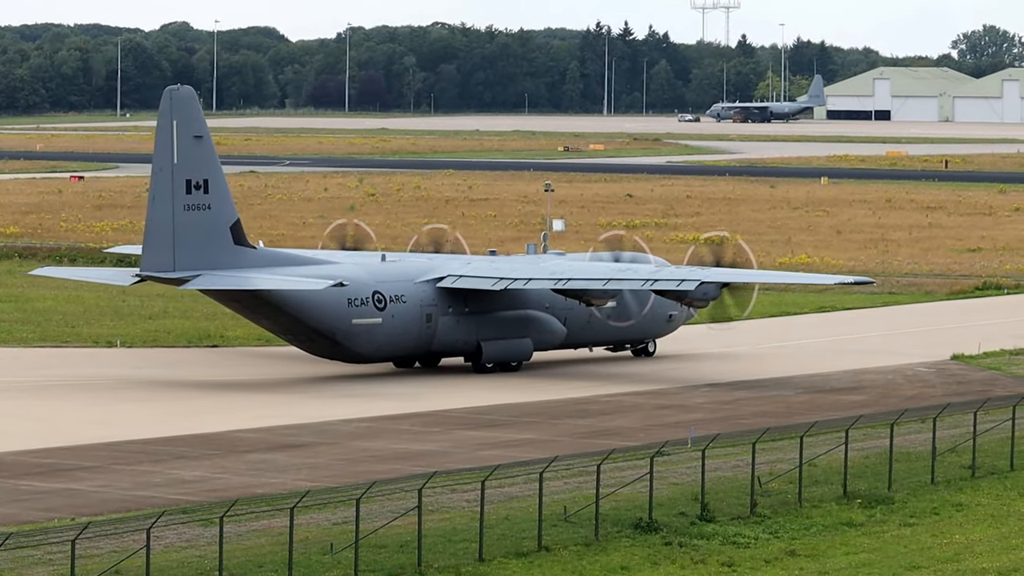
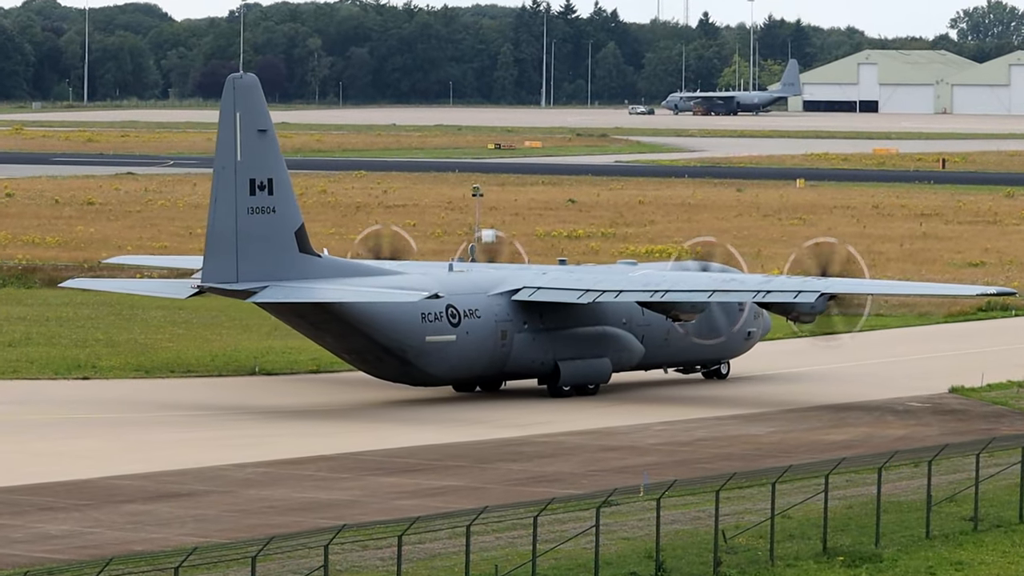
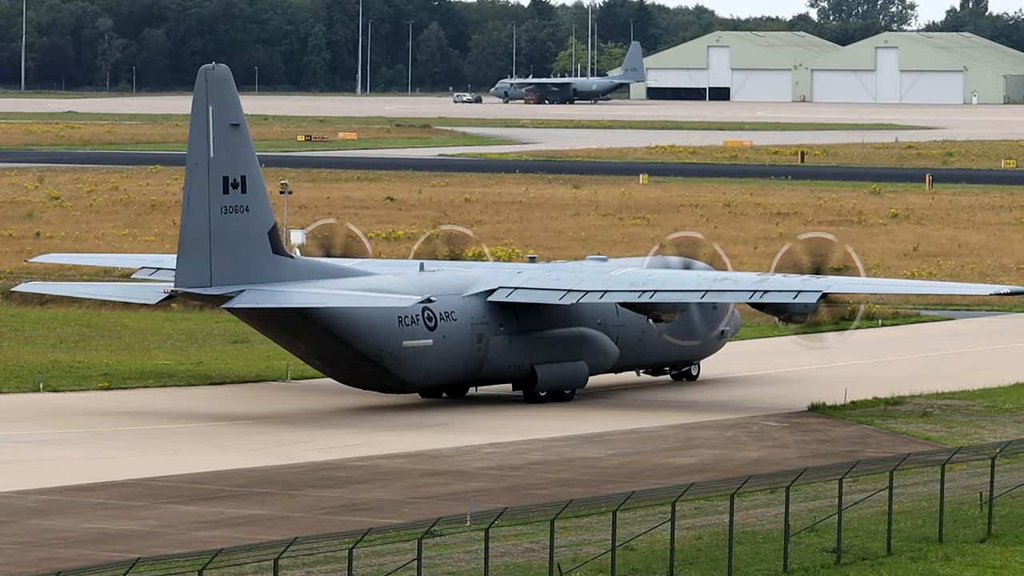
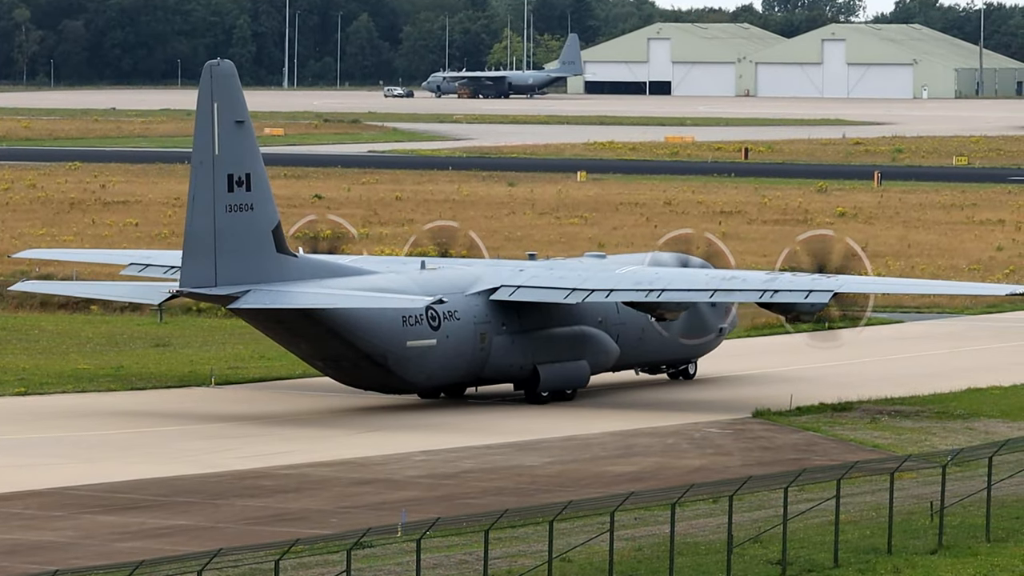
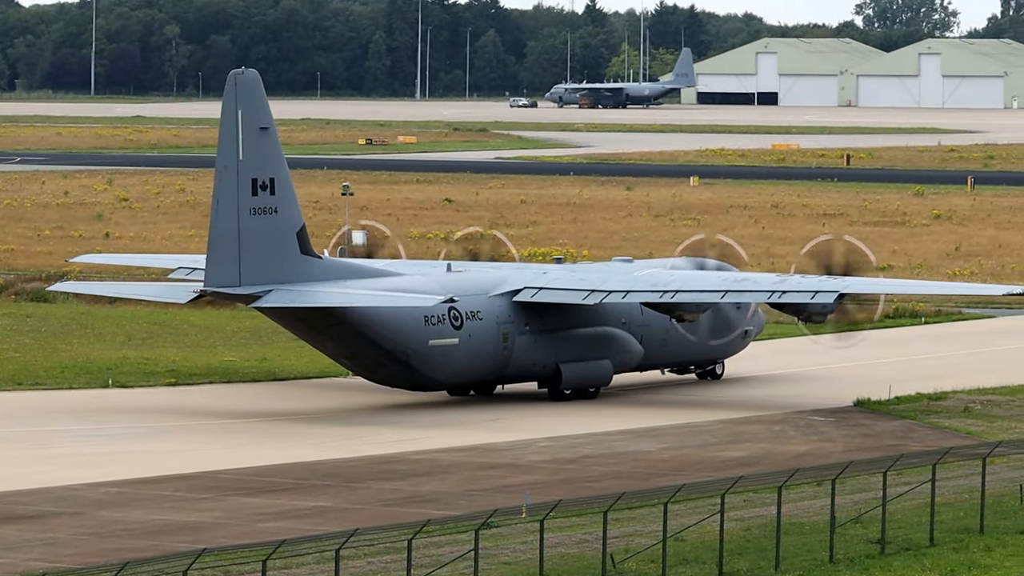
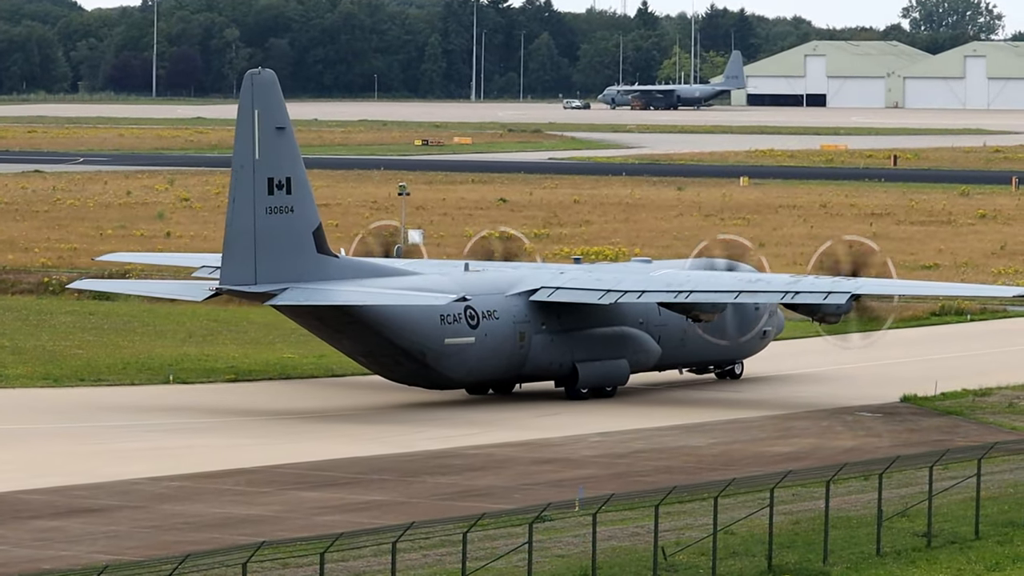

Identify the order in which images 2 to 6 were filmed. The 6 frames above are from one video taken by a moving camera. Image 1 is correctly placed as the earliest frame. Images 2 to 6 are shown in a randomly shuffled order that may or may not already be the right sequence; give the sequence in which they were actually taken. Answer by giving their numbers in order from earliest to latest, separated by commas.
2, 6, 5, 3, 4
